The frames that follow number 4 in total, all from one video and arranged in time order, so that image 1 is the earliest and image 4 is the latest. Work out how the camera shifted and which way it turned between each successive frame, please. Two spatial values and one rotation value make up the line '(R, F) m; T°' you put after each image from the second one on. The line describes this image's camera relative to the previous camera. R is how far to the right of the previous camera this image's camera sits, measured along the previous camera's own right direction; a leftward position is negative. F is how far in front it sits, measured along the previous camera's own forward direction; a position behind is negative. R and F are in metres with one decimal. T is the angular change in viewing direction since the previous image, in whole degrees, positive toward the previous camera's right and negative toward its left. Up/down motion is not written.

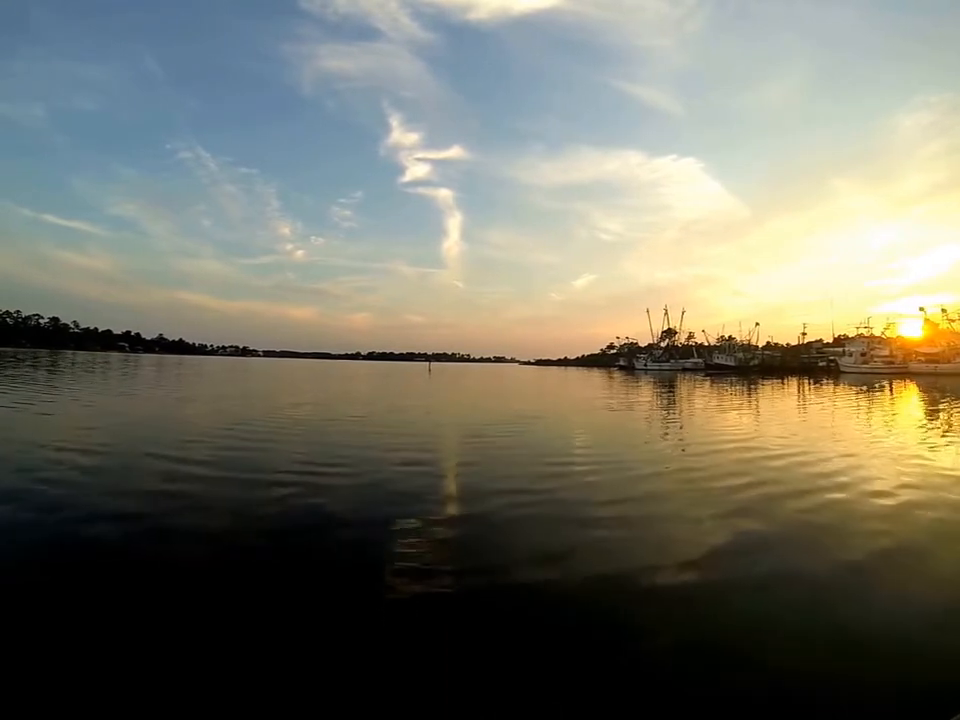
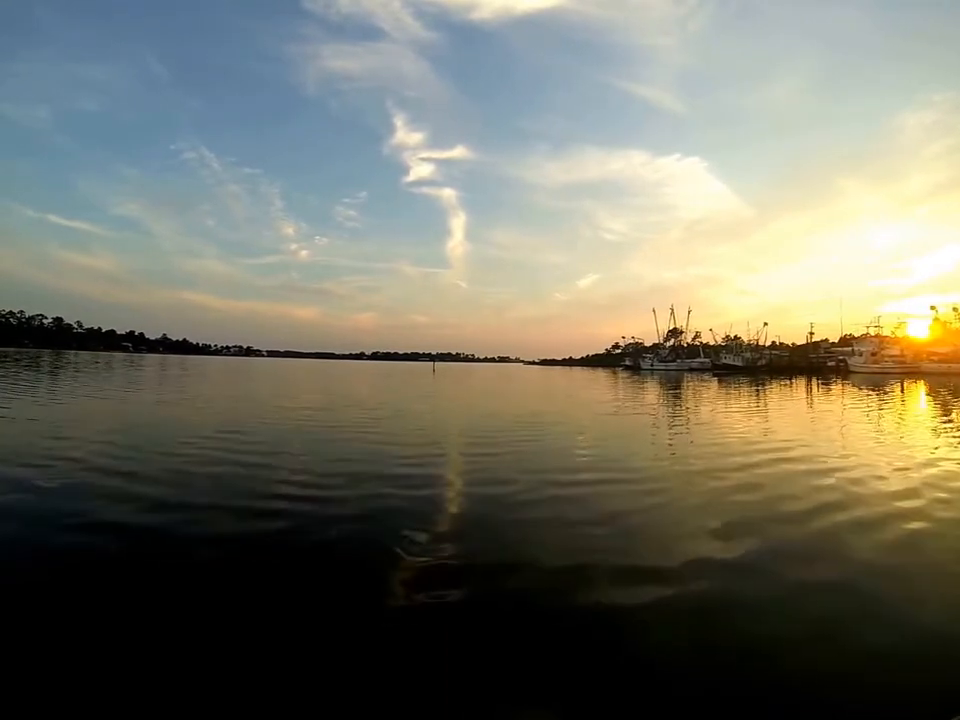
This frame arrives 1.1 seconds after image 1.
(-1.2, +1.5) m; 0°
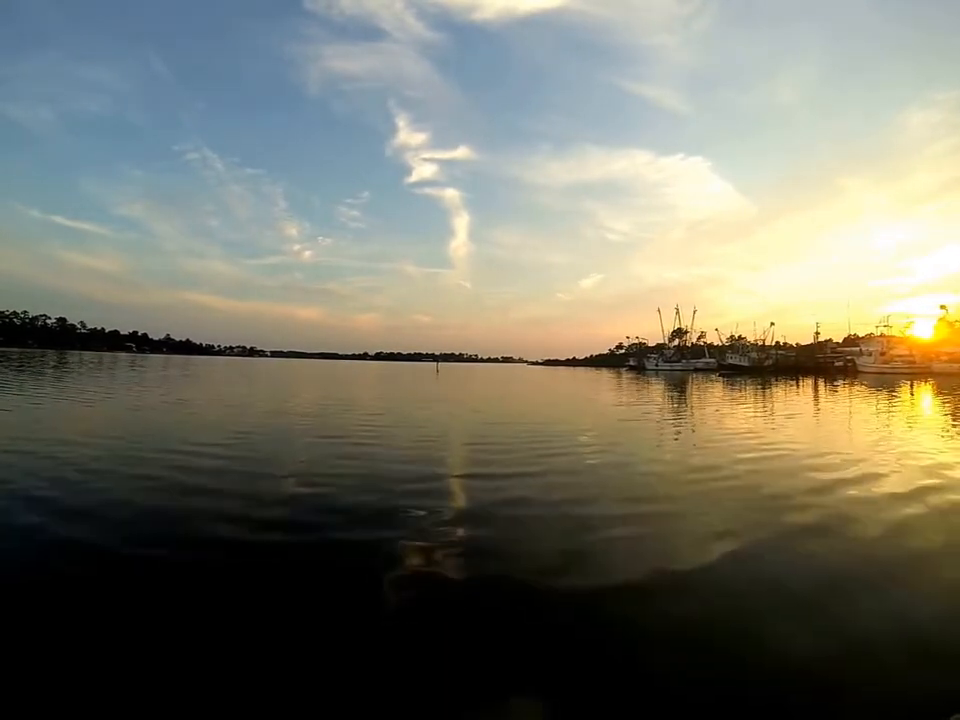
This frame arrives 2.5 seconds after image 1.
(-3.1, -4.4) m; 0°
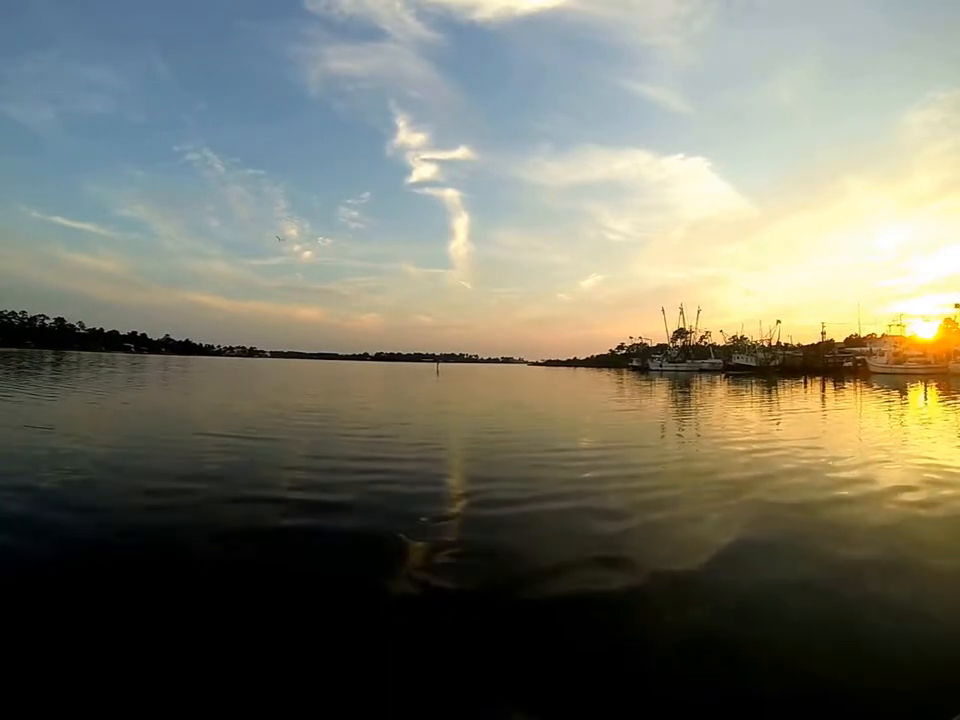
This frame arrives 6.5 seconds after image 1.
(-0.3, +4.9) m; 0°
